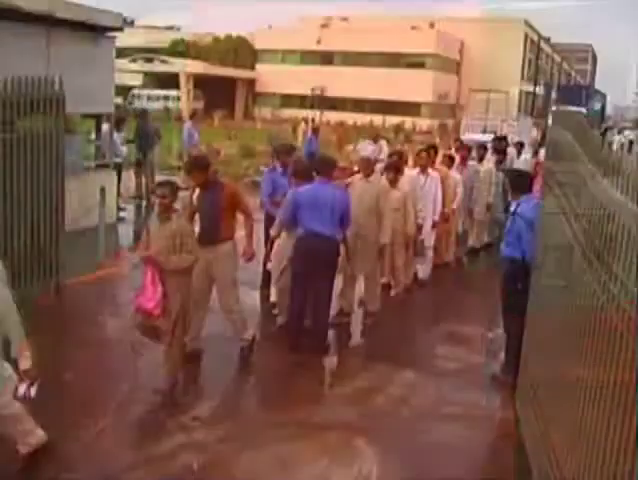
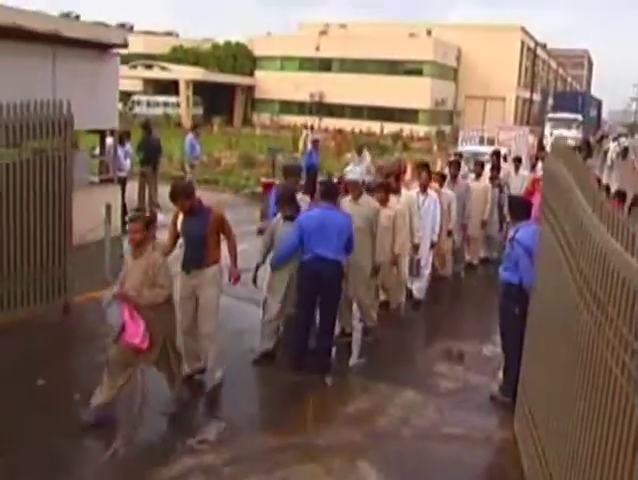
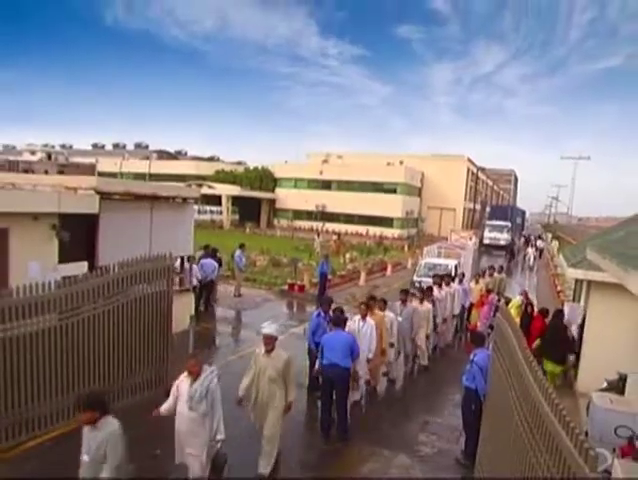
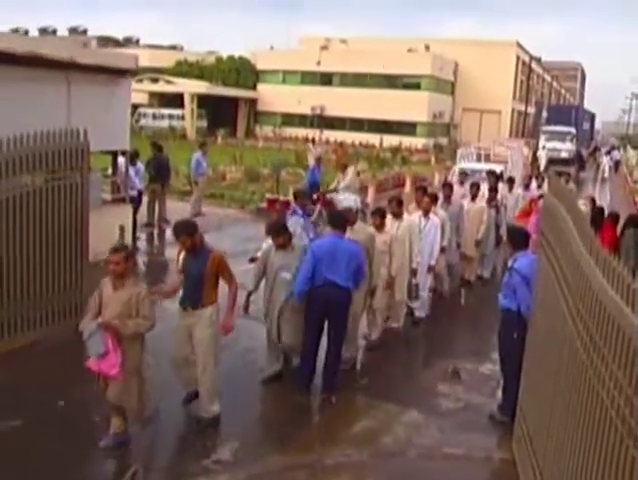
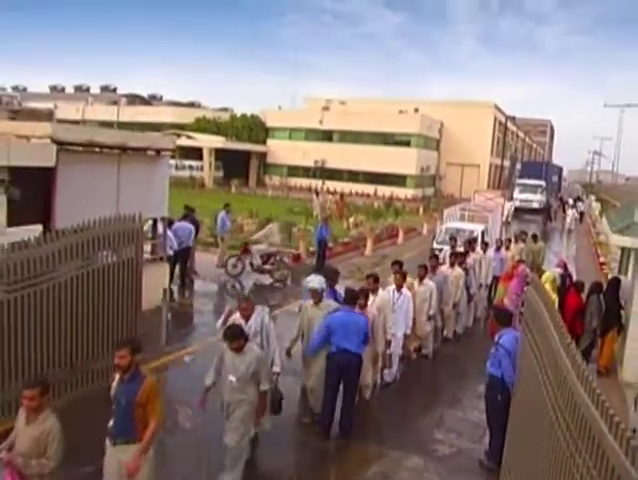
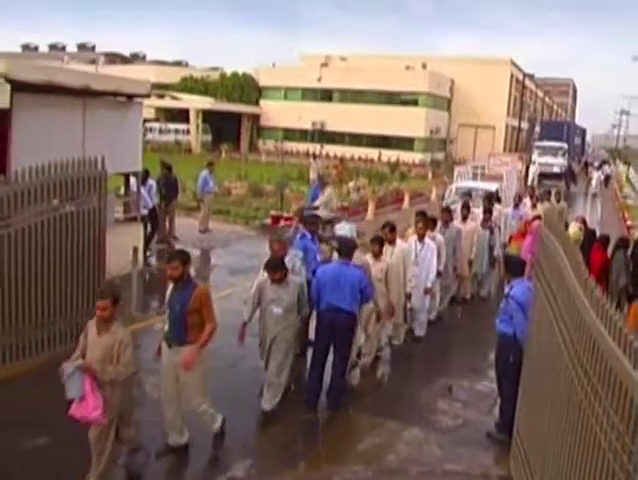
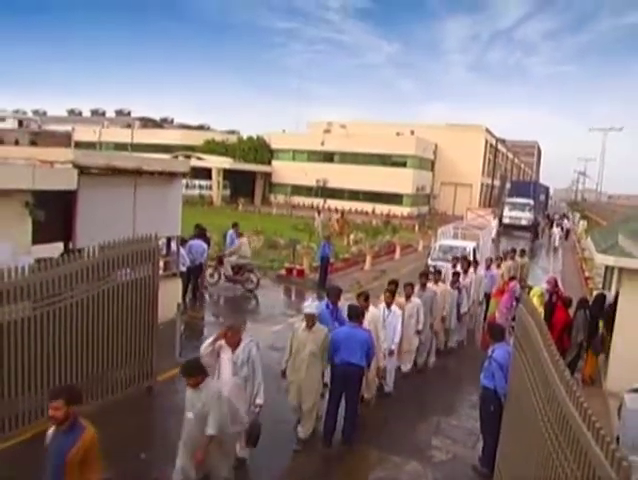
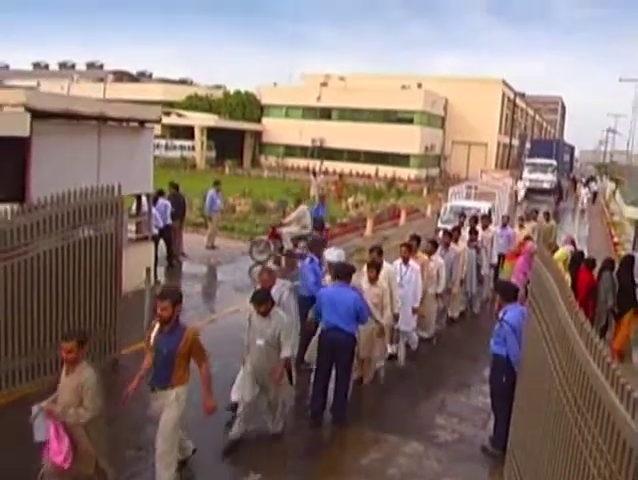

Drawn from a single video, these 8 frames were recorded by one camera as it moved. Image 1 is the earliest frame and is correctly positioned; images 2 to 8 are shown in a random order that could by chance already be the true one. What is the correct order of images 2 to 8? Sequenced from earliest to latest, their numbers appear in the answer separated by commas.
2, 4, 6, 8, 5, 7, 3
